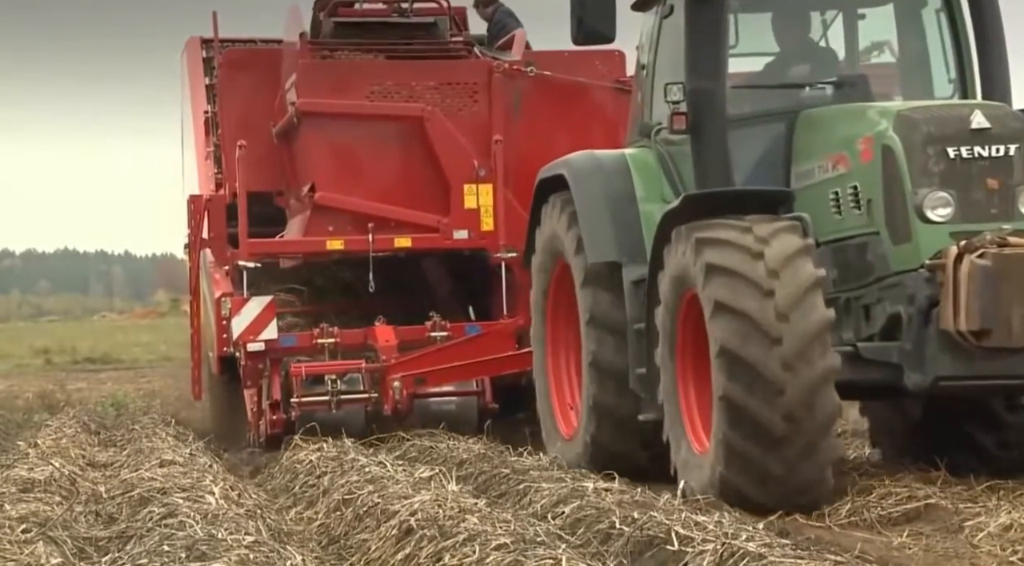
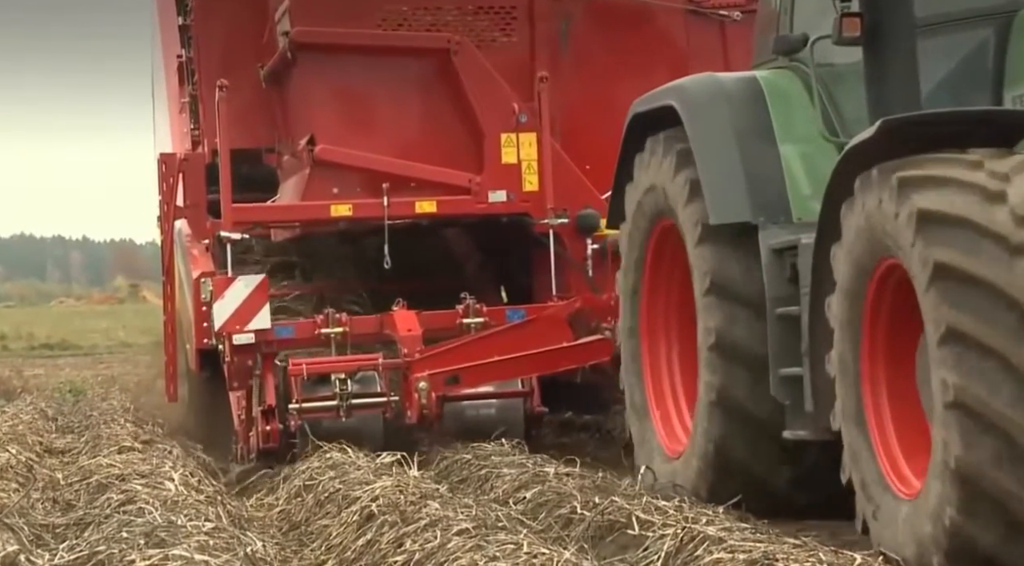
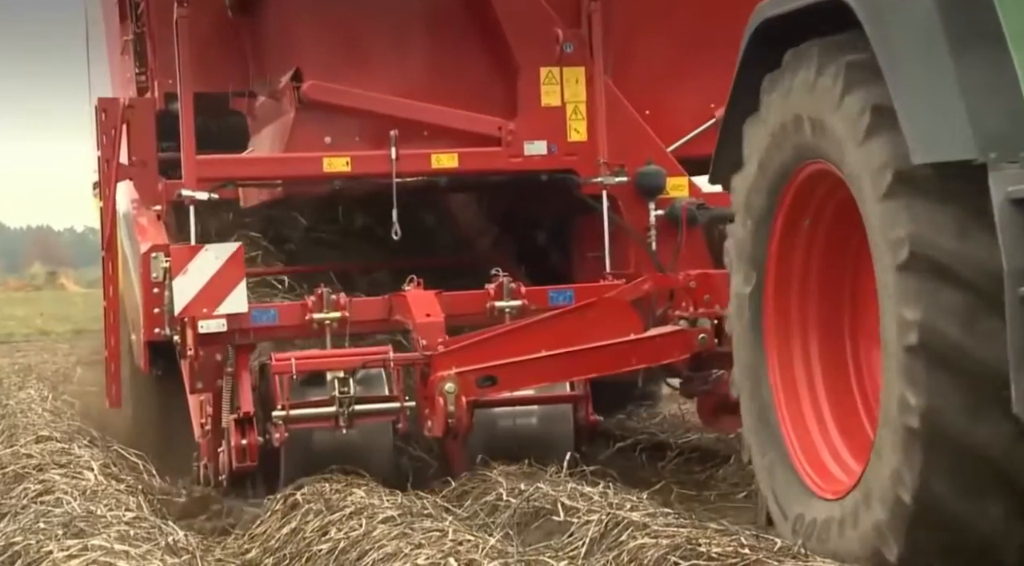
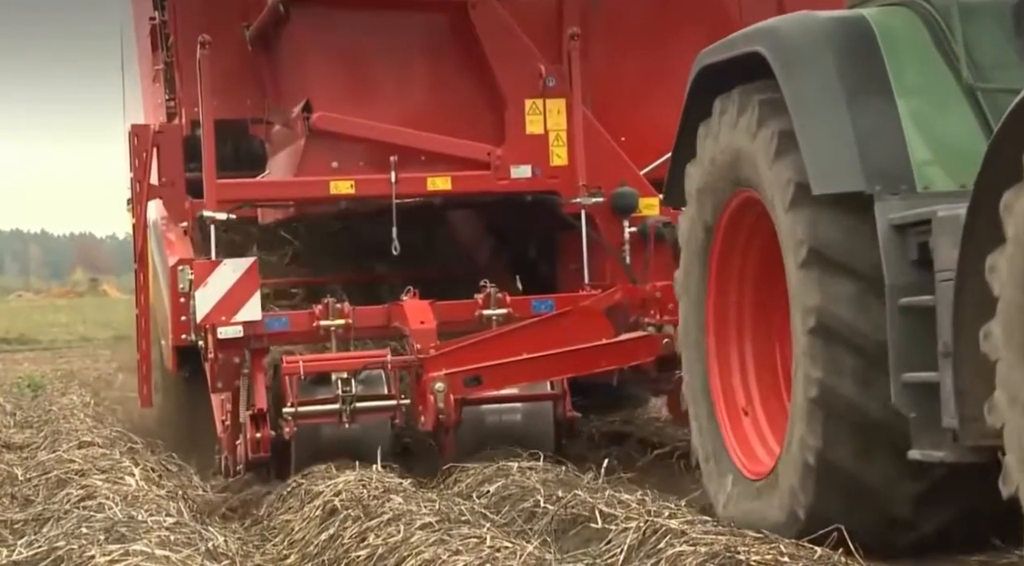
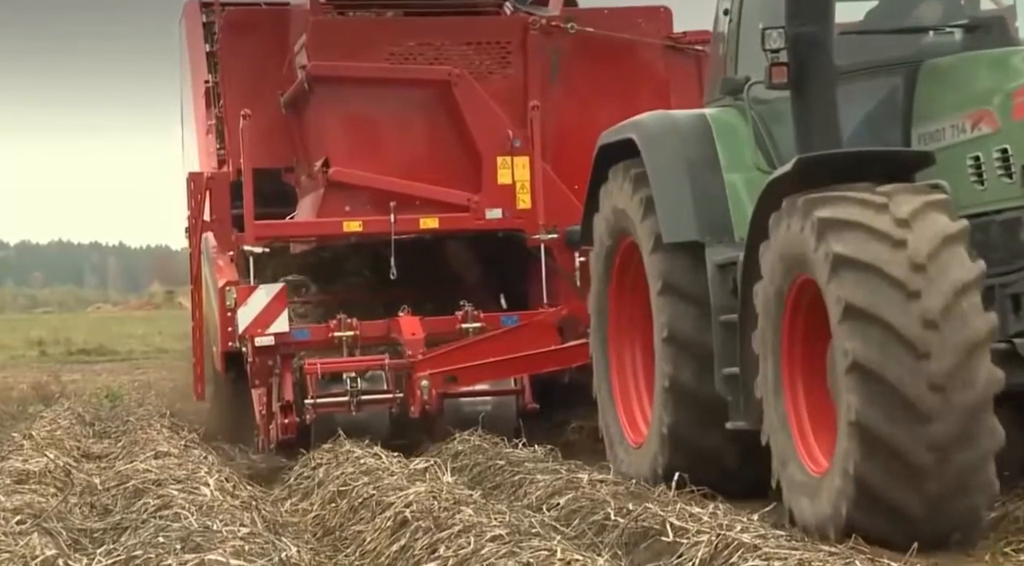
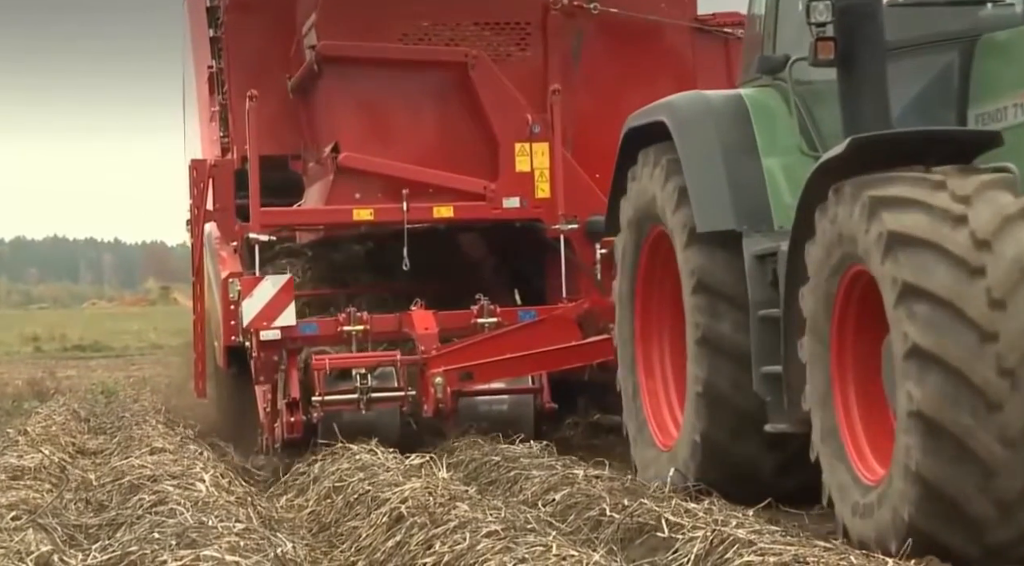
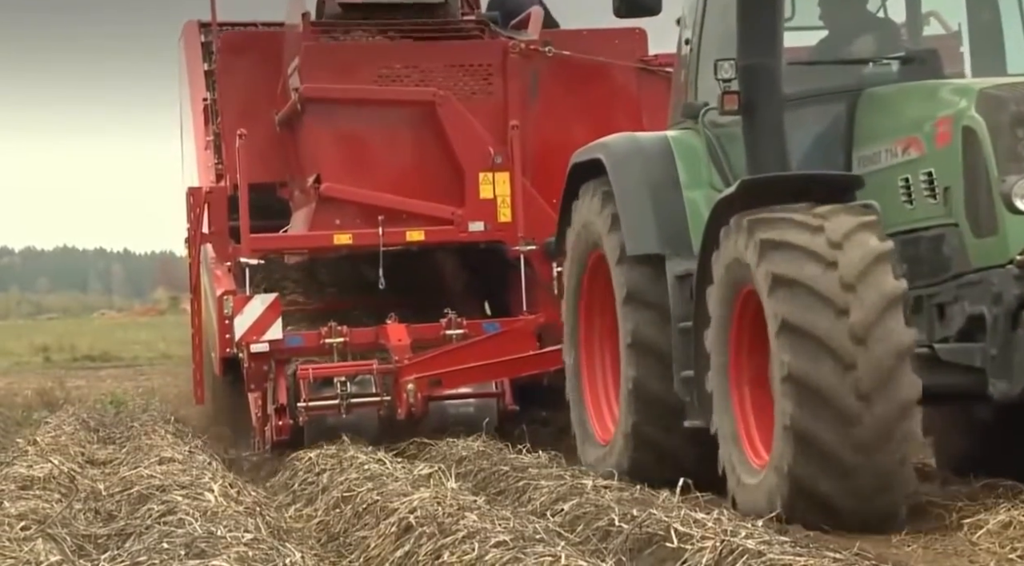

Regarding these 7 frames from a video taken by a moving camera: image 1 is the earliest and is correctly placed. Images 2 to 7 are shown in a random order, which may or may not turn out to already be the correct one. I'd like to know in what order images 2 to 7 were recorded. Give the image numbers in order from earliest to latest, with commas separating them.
7, 5, 6, 2, 4, 3
